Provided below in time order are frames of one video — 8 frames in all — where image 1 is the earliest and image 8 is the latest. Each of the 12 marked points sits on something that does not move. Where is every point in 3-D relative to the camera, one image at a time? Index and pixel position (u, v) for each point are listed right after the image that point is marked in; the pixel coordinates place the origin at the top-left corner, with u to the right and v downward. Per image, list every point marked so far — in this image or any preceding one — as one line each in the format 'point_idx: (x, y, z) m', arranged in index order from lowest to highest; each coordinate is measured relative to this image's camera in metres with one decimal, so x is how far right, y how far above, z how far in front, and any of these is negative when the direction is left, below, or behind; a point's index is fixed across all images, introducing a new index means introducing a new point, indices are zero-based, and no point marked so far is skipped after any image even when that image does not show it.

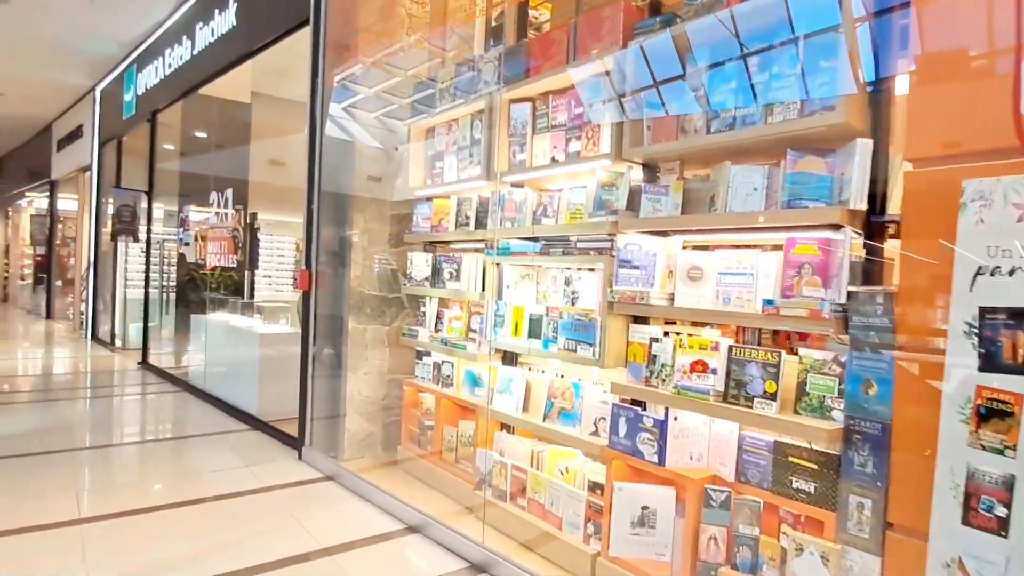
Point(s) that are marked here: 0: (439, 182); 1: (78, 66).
0: (-0.5, +0.7, +3.6) m
1: (-5.0, +2.5, +6.8) m
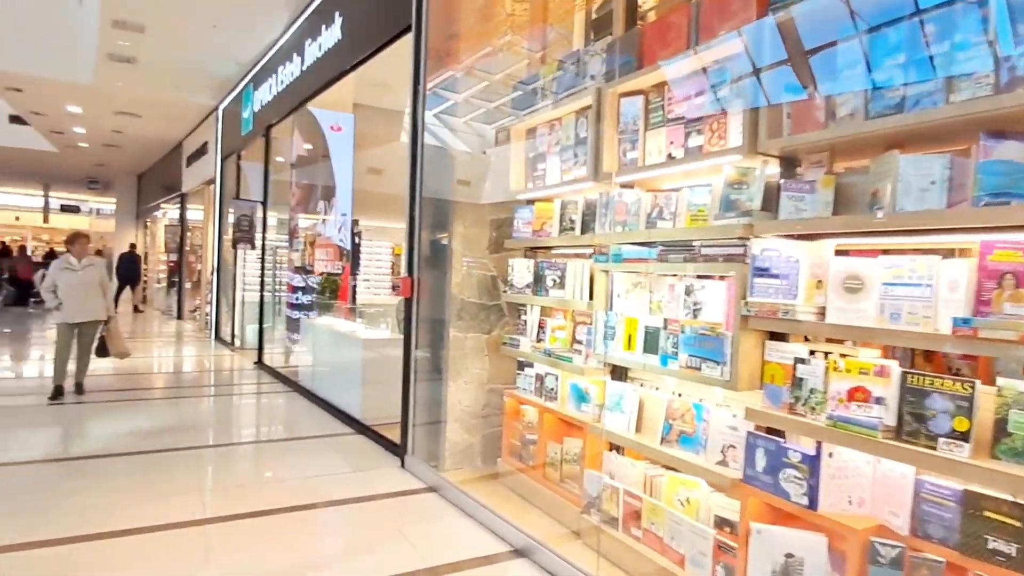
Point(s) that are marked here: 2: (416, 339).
0: (+0.2, +0.6, +3.5) m
1: (-3.8, +2.4, +7.3) m
2: (-0.6, -0.3, +3.9) m
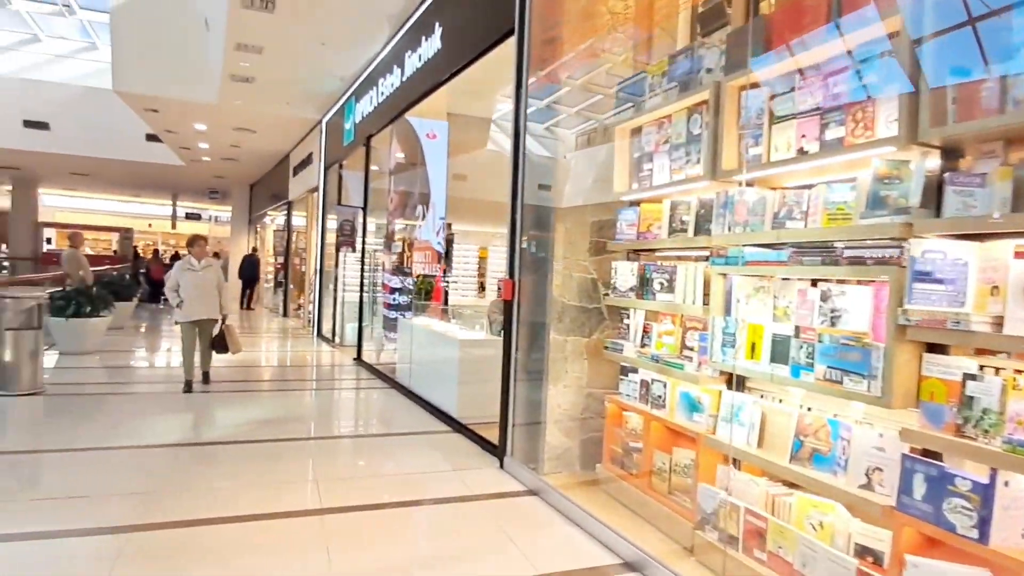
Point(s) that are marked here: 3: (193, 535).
0: (+0.8, +0.6, +3.4) m
1: (-2.6, +2.4, +7.7) m
2: (0.0, -0.4, +3.9) m
3: (-1.5, -1.1, +2.7) m
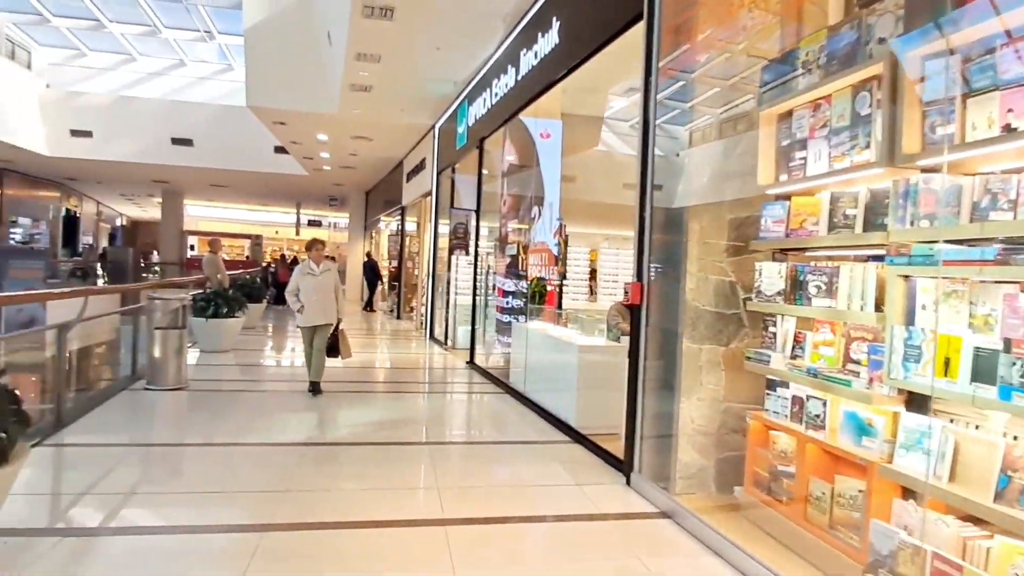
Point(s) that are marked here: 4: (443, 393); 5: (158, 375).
0: (+1.5, +0.6, +3.0) m
1: (-1.2, +2.4, +7.8) m
2: (+0.8, -0.4, +3.6) m
3: (-0.9, -1.1, +2.7) m
4: (-0.7, -1.0, +5.9) m
5: (-3.1, -0.8, +5.2) m
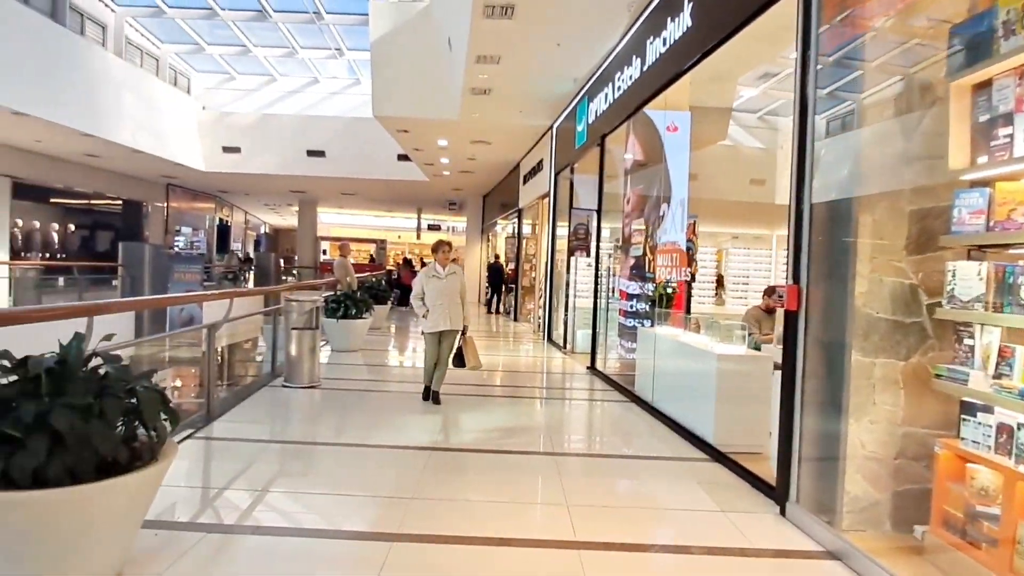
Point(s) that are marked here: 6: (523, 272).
0: (+2.1, +0.5, +2.4) m
1: (+0.4, +2.3, +7.7) m
2: (+1.5, -0.4, +3.2) m
3: (-0.3, -1.2, +2.6) m
4: (+0.5, -1.1, +5.7) m
5: (-2.0, -0.8, +5.4) m
6: (+0.2, +0.3, +11.3) m
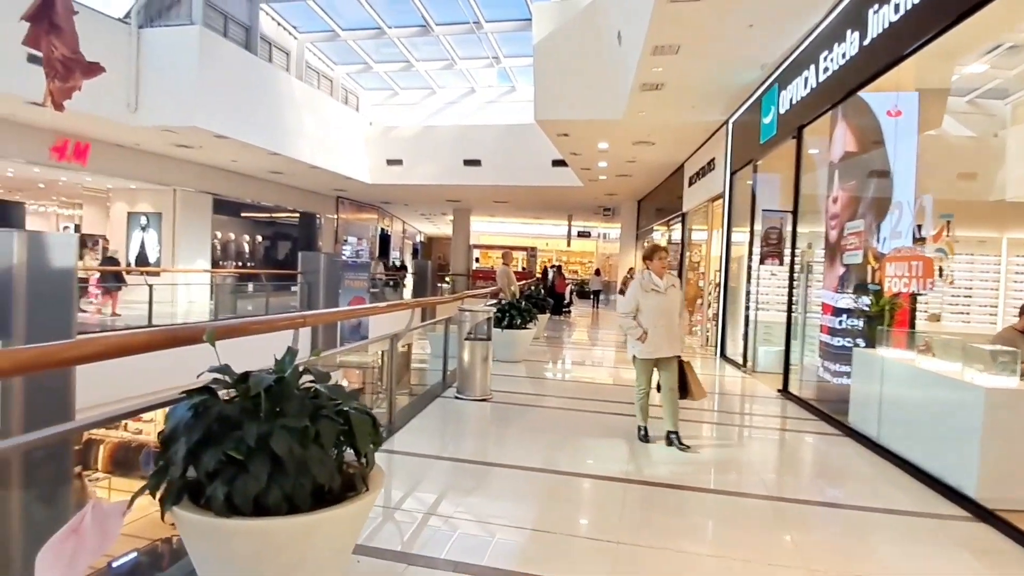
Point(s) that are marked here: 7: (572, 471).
0: (+2.8, +0.5, +1.5) m
1: (+2.5, +2.2, +7.0) m
2: (+2.5, -0.5, +2.3) m
3: (+0.6, -1.2, +2.2) m
4: (+2.0, -1.2, +5.0) m
5: (-0.4, -0.9, +5.3) m
6: (+3.1, +0.1, +10.5) m
7: (+0.3, -1.1, +3.7) m
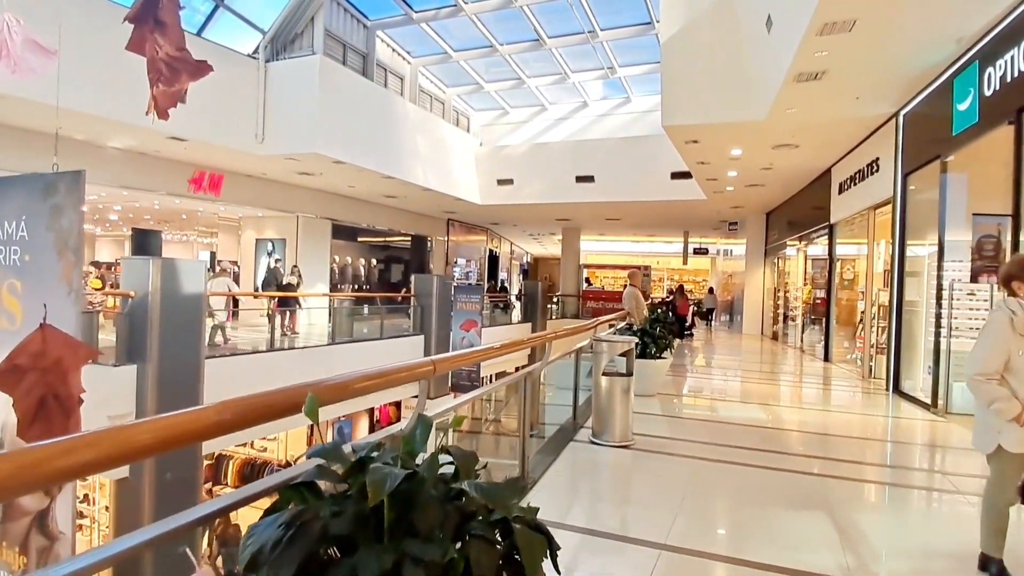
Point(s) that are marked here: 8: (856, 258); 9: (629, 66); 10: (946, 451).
0: (+3.2, +0.4, +0.4) m
1: (+3.8, +2.0, +5.9) m
2: (+3.0, -0.6, +1.2) m
3: (+1.1, -1.3, +1.4) m
4: (+3.0, -1.3, +3.9) m
5: (+0.7, -1.1, +4.6) m
6: (+5.0, -0.2, +9.2) m
7: (+1.2, -1.3, +2.9) m
8: (+4.8, +0.4, +8.5) m
9: (+2.9, +5.6, +15.0) m
10: (+3.4, -1.3, +4.6) m
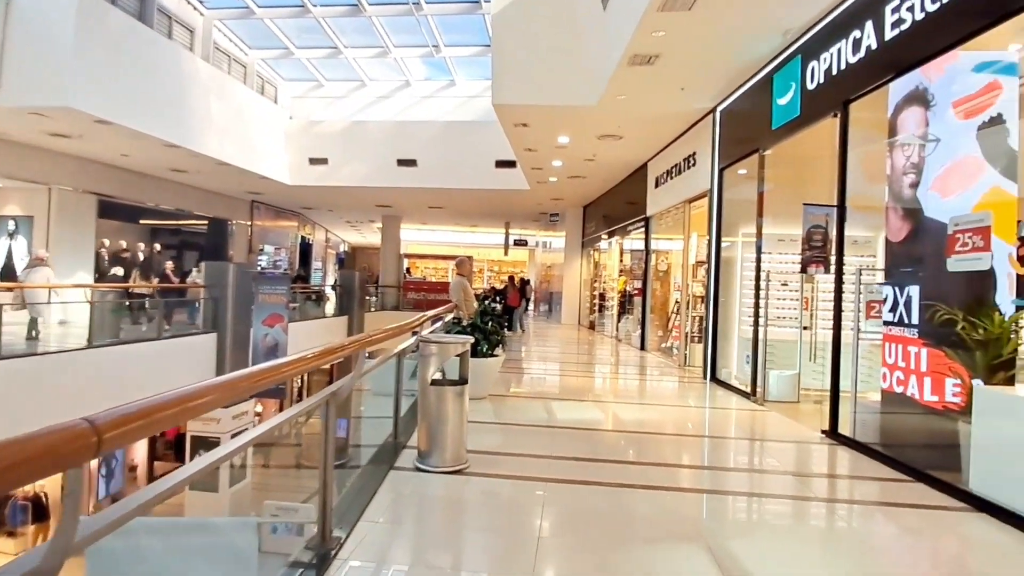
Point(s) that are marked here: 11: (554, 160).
0: (+3.1, +0.4, +0.6) m
1: (+2.0, +2.1, +6.0) m
2: (+2.7, -0.5, +1.3) m
3: (+0.8, -1.3, +0.9) m
4: (+1.9, -1.3, +3.9) m
5: (-0.6, -1.0, +3.9) m
6: (+2.2, 0.0, +9.6) m
7: (+0.4, -1.2, +2.4) m
8: (+2.2, +0.6, +8.9) m
9: (-1.5, +5.8, +14.4) m
10: (+2.0, -1.2, +4.7) m
11: (+0.7, +2.1, +9.8) m
